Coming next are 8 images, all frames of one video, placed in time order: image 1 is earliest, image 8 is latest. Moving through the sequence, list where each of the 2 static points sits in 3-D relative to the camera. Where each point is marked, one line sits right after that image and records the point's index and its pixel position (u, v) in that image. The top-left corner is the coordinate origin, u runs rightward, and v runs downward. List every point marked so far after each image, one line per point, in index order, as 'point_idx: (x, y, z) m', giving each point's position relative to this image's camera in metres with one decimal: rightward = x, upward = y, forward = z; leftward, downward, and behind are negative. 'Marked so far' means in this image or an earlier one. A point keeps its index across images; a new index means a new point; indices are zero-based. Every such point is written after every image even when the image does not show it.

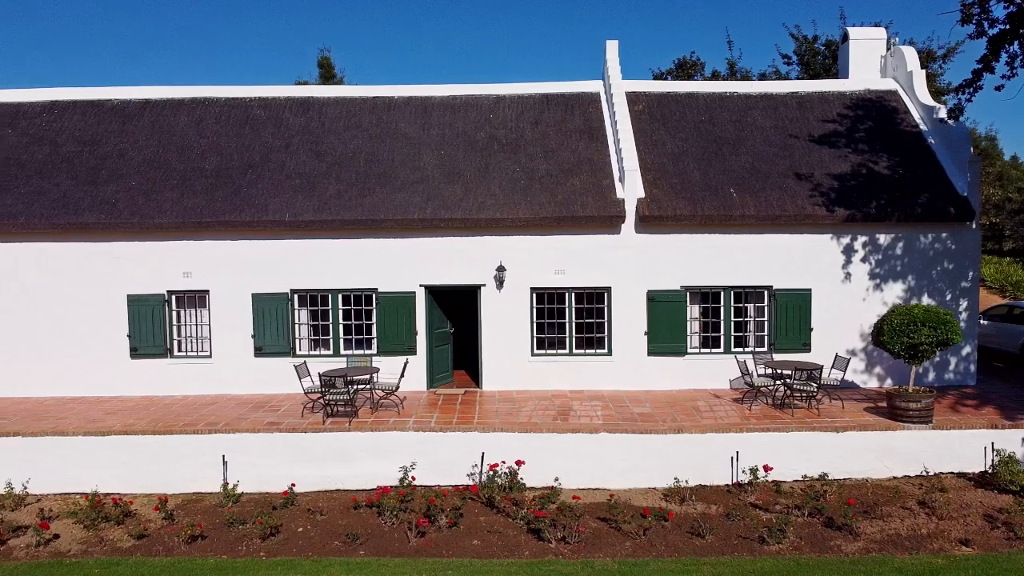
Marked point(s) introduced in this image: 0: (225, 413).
0: (-4.3, -1.9, +11.8) m
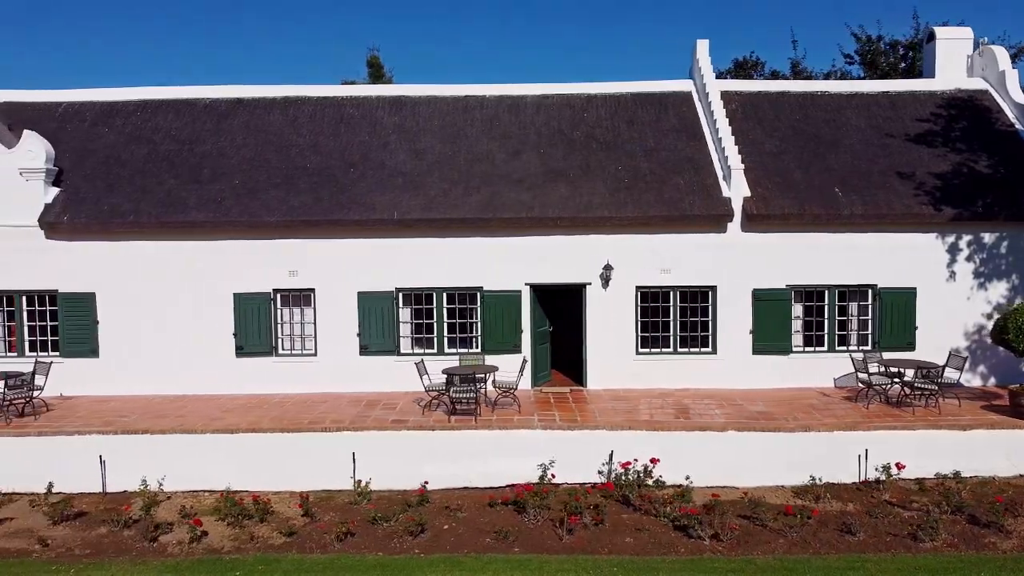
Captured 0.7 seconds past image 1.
0: (-2.5, -1.8, +11.8) m
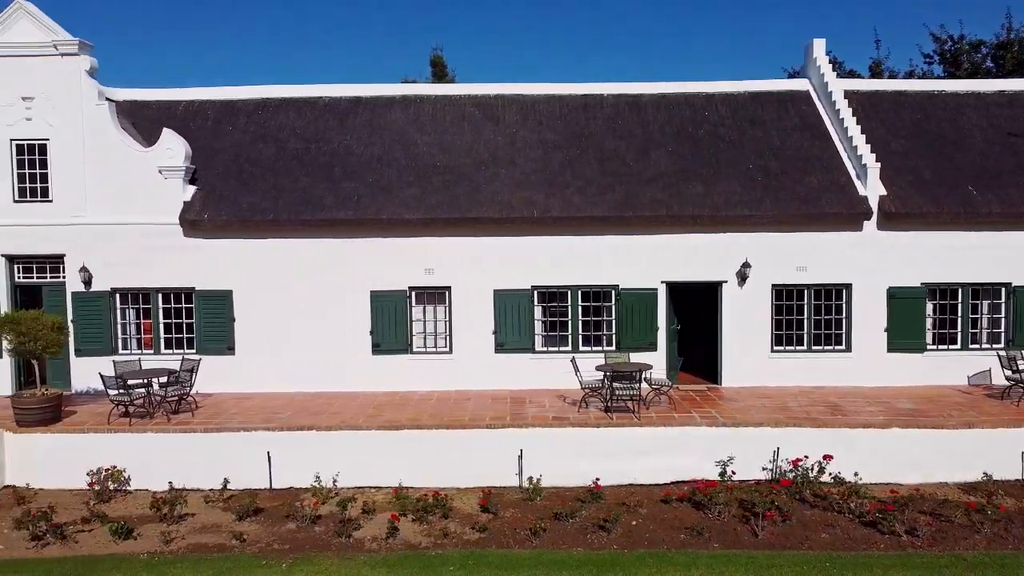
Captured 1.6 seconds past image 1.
0: (-0.3, -1.8, +11.8) m
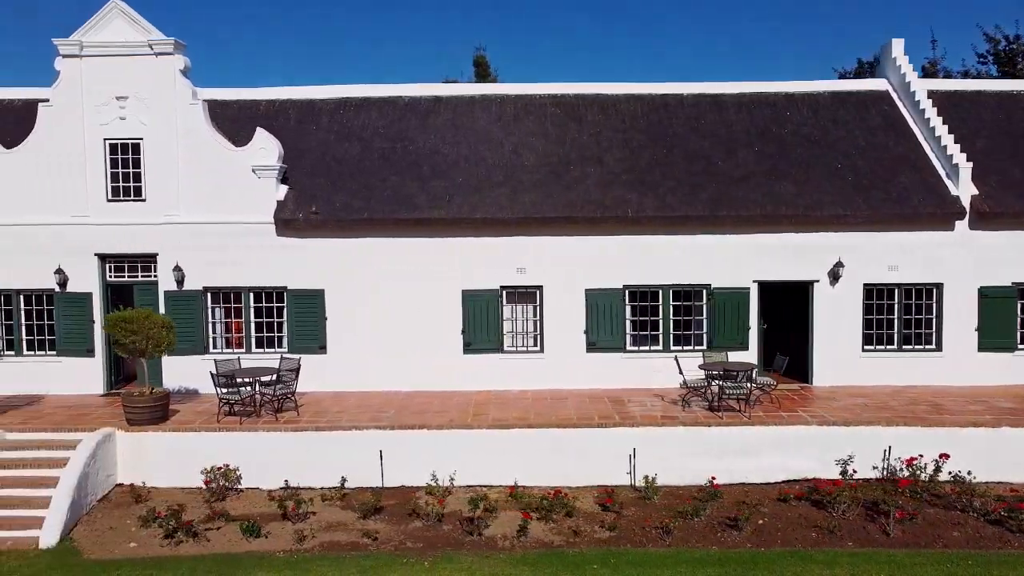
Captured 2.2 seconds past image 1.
0: (+1.3, -1.8, +11.9) m
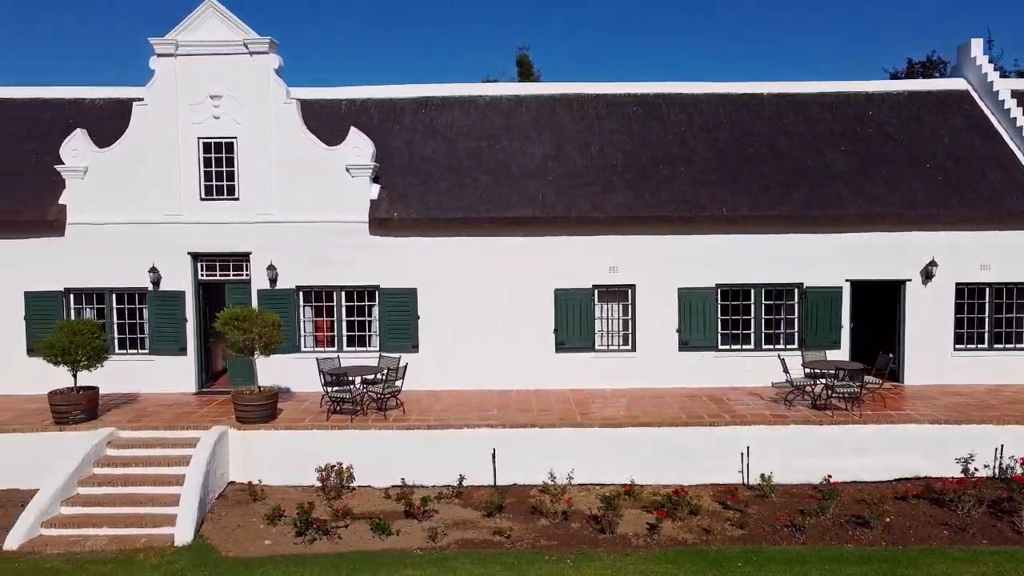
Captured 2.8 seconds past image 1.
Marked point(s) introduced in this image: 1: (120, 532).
0: (+2.8, -1.8, +11.9) m
1: (-4.6, -2.9, +9.4) m
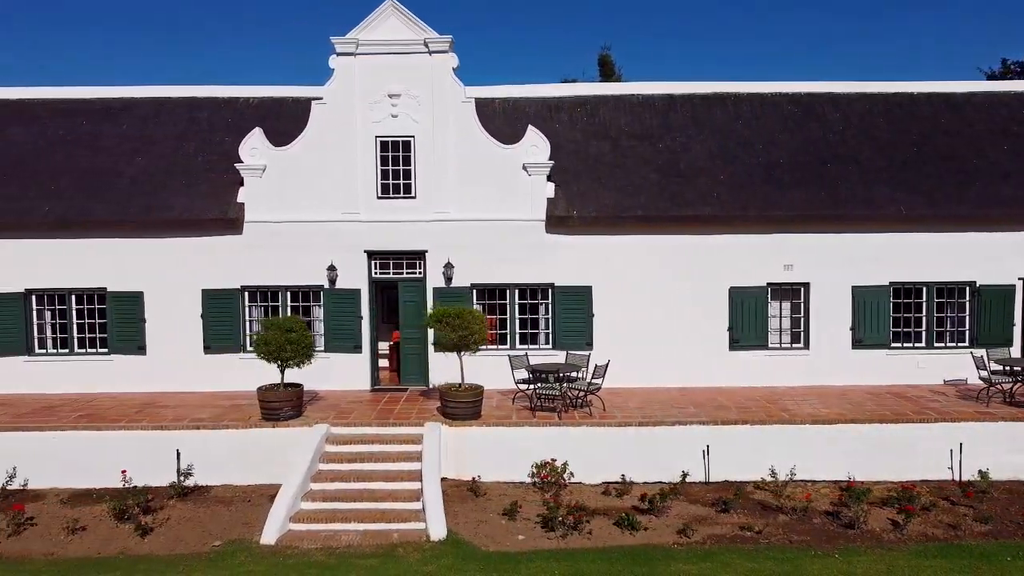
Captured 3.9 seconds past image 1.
0: (+5.7, -1.7, +11.9) m
1: (-1.7, -2.9, +9.4) m
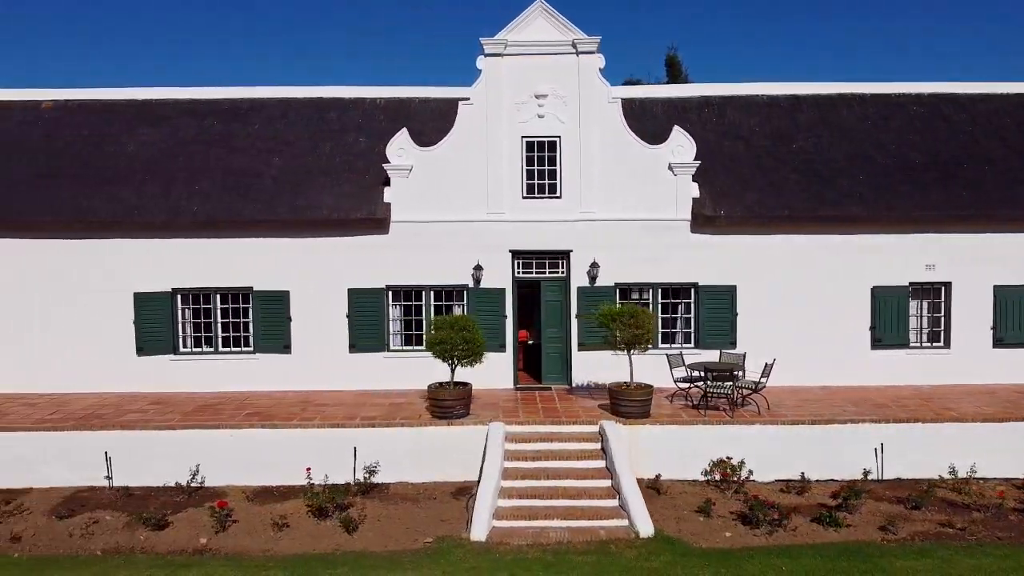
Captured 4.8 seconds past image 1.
0: (+8.2, -1.7, +12.0) m
1: (+0.7, -2.8, +9.5) m
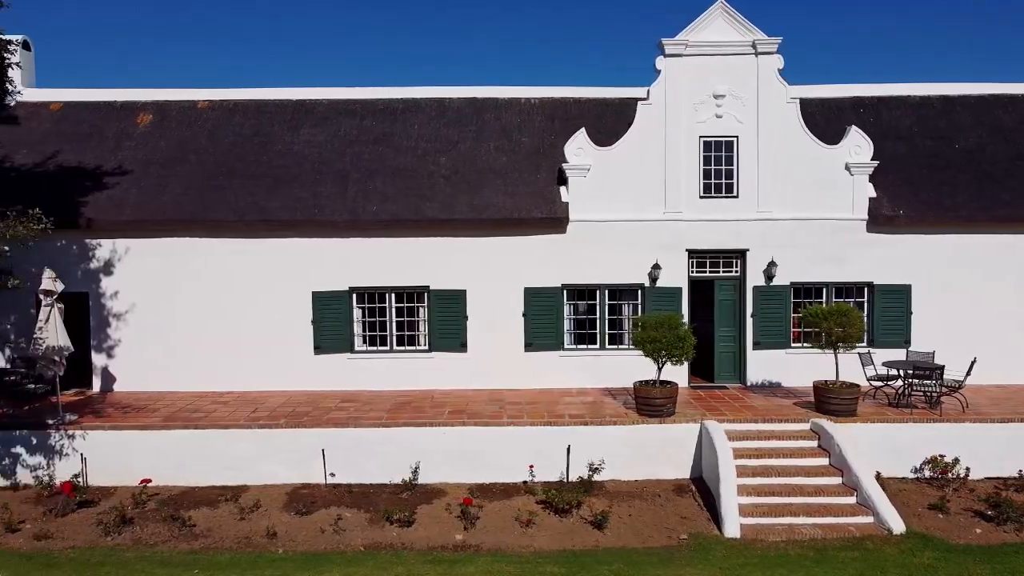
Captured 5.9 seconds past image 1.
0: (+11.2, -1.7, +12.1) m
1: (+3.7, -2.8, +9.6) m
